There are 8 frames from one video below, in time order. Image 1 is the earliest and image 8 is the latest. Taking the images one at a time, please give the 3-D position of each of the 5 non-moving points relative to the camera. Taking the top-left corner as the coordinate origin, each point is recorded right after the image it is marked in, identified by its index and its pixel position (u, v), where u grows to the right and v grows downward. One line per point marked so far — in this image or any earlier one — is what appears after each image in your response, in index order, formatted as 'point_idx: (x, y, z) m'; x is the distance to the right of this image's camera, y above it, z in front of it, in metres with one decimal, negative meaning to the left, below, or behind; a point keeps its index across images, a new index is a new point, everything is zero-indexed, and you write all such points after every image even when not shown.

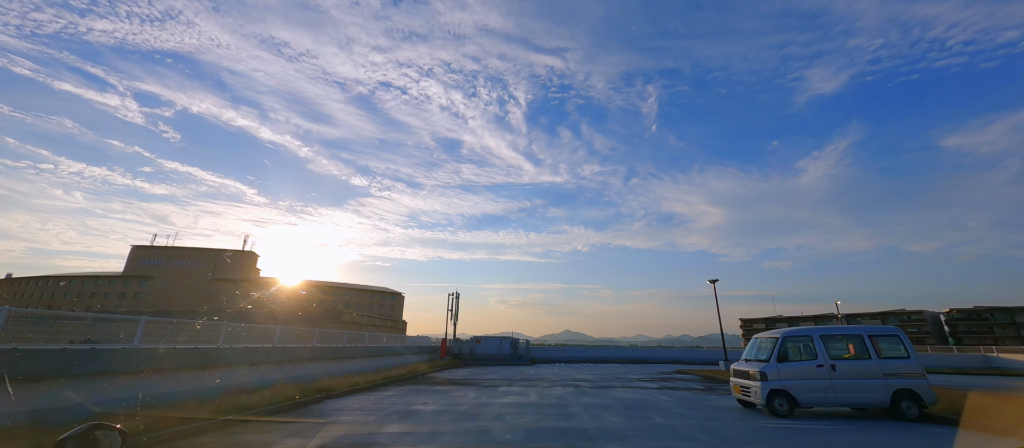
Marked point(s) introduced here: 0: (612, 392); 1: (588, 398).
0: (+3.0, -5.2, +12.6) m
1: (+2.0, -4.7, +10.8) m
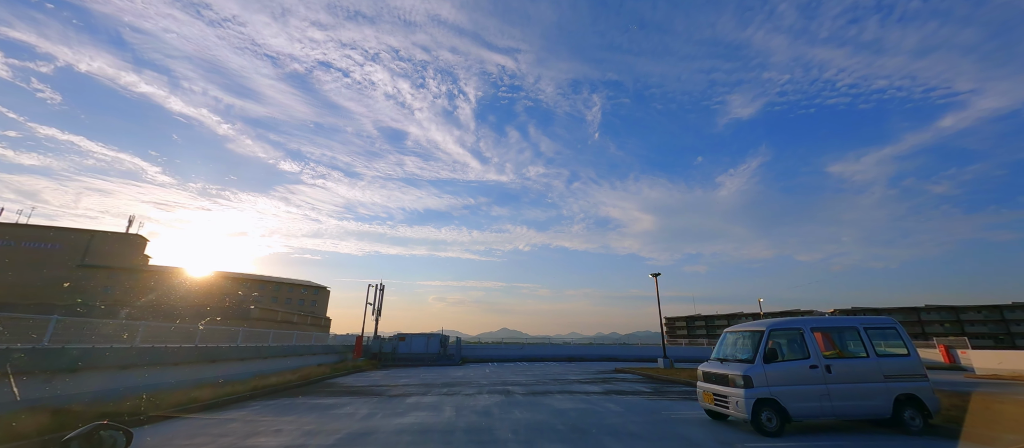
0: (+0.9, -4.5, +10.3) m
1: (+0.1, -3.9, +8.4) m
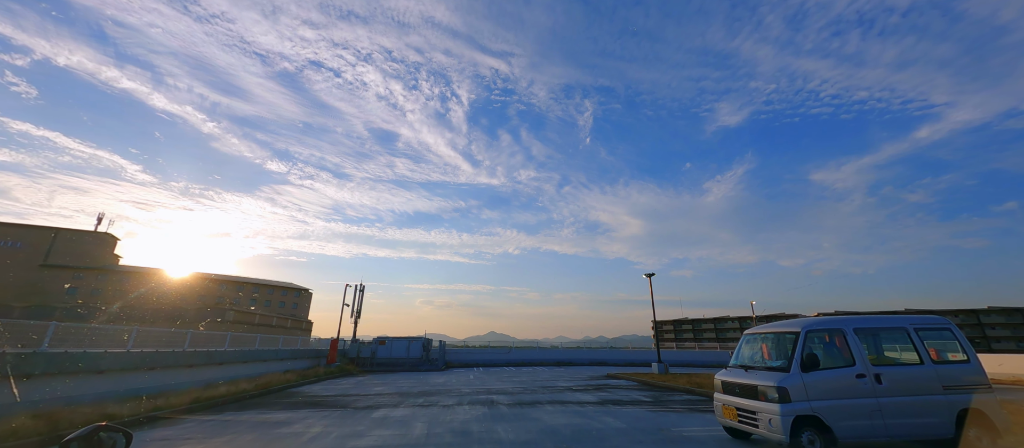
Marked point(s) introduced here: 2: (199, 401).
0: (+0.6, -4.2, +9.1) m
1: (-0.2, -3.6, +7.2) m
2: (-8.4, -4.7, +10.7) m
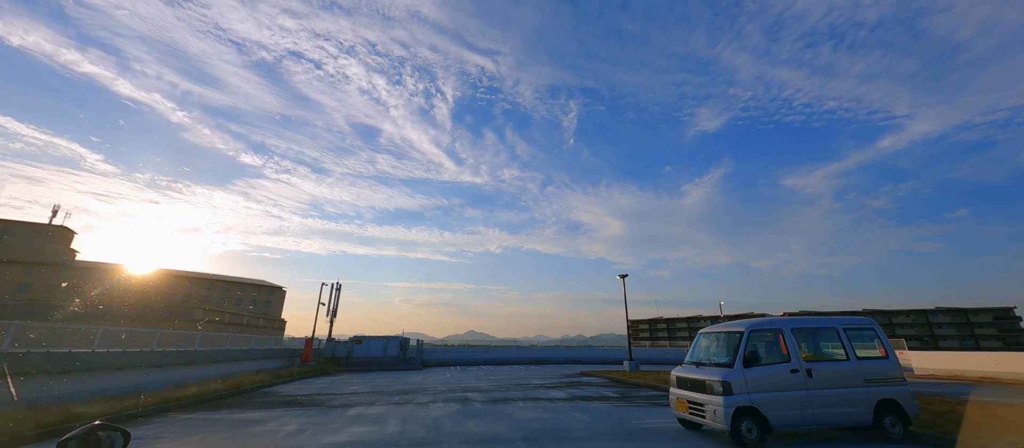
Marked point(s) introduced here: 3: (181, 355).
0: (-0.1, -4.3, +9.5) m
1: (-0.7, -3.7, +7.5) m
2: (-9.1, -4.6, +10.6) m
3: (-11.9, -4.7, +14.4) m
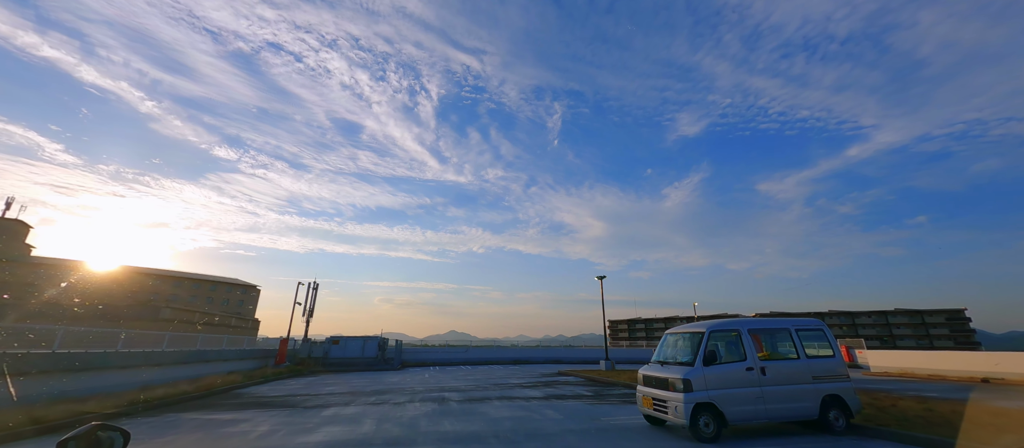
0: (-0.7, -4.4, +9.6) m
1: (-1.2, -3.8, +7.7) m
2: (-9.7, -4.6, +10.4) m
3: (-12.7, -4.6, +14.1) m
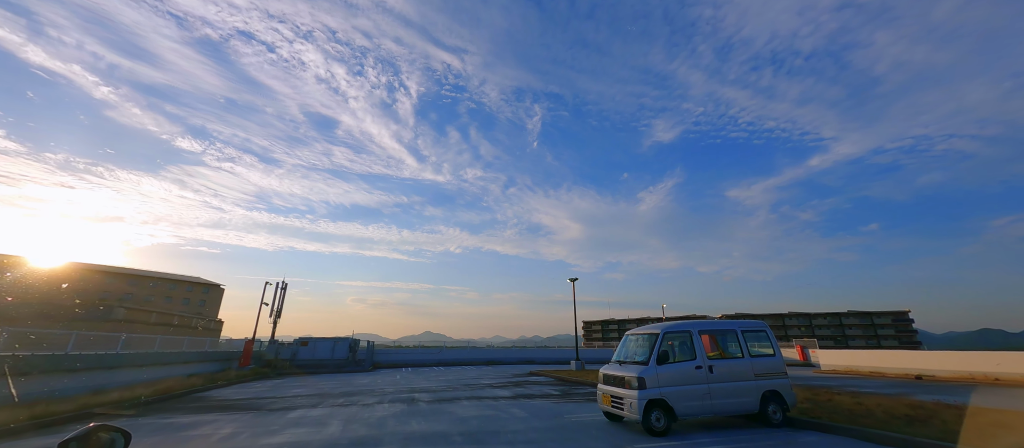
0: (-1.4, -4.5, +9.8) m
1: (-1.8, -3.8, +7.8) m
2: (-10.5, -4.6, +10.1) m
3: (-13.7, -4.5, +13.6) m
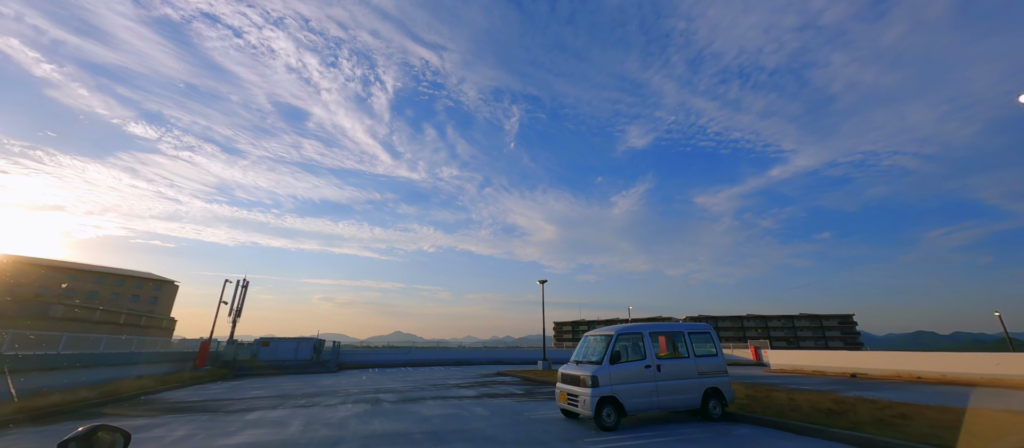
0: (-2.3, -4.5, +9.9) m
1: (-2.6, -3.9, +7.9) m
2: (-11.4, -4.4, +9.6) m
3: (-14.8, -4.3, +12.9) m
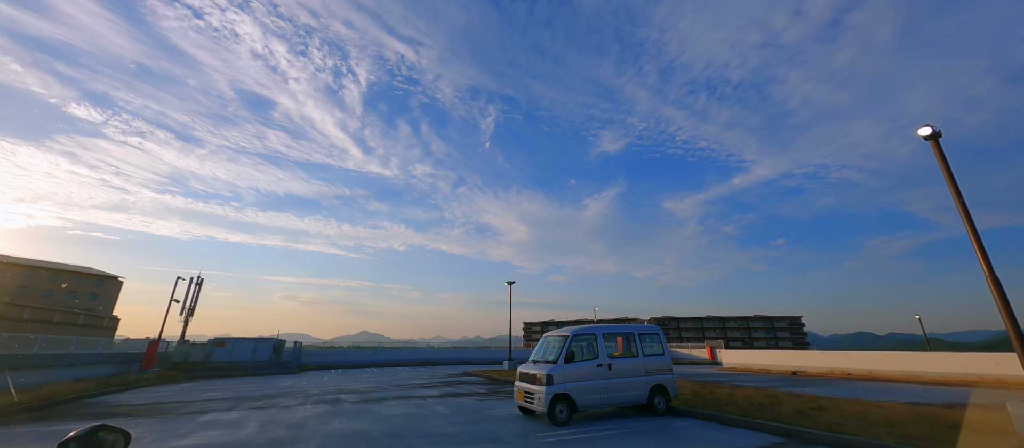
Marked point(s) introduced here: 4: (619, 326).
0: (-3.3, -4.5, +10.0) m
1: (-3.4, -3.9, +7.9) m
2: (-12.3, -4.2, +9.0) m
3: (-15.9, -4.1, +12.0) m
4: (+2.1, -2.0, +7.8) m
